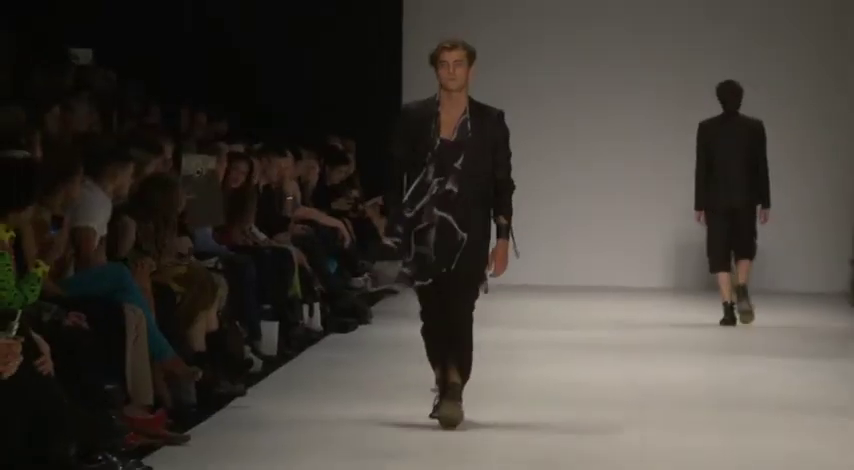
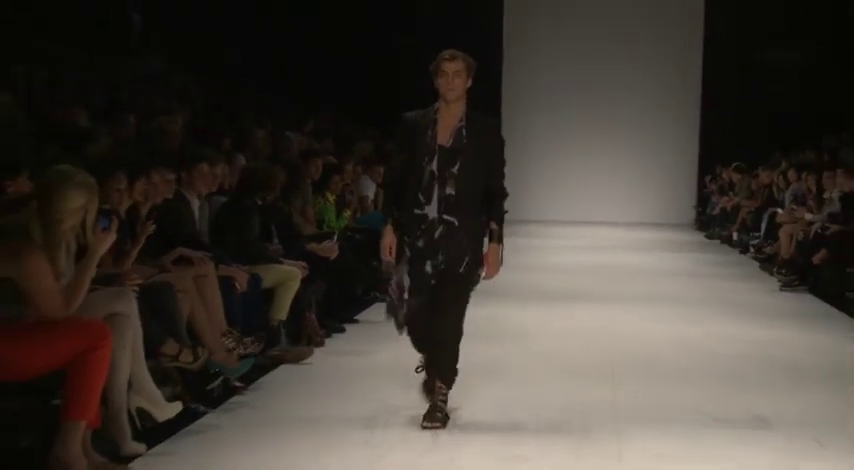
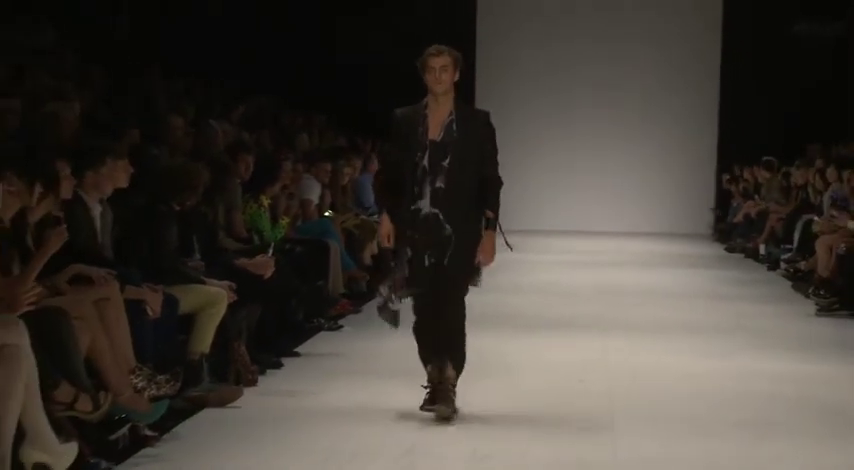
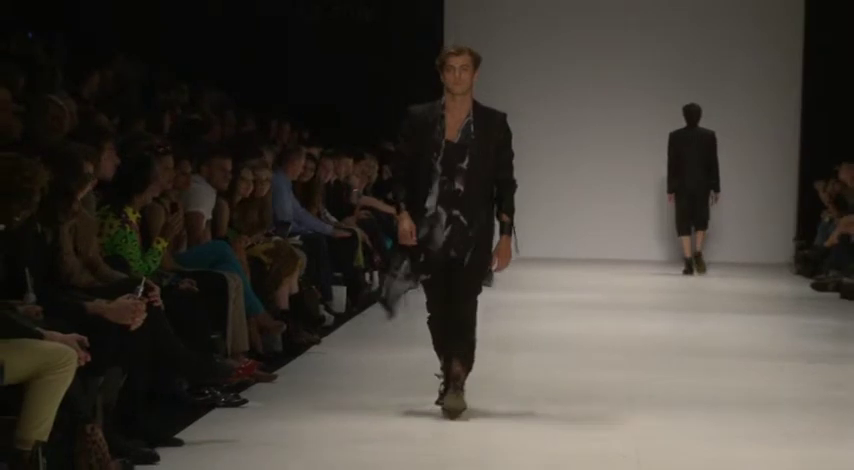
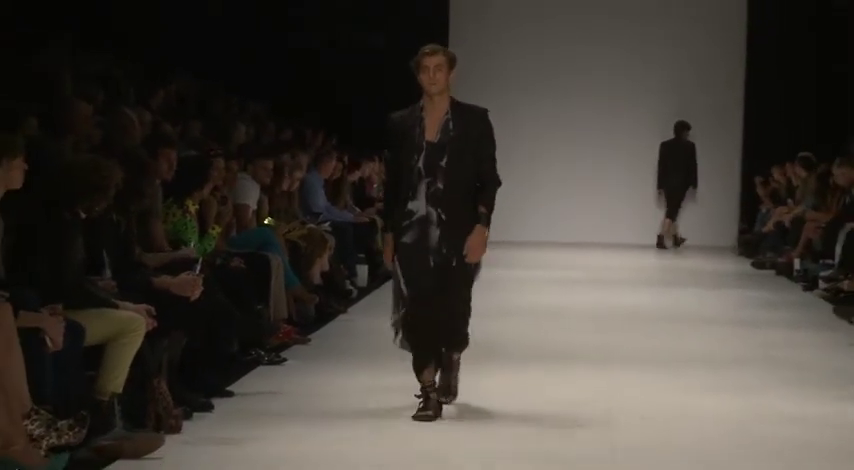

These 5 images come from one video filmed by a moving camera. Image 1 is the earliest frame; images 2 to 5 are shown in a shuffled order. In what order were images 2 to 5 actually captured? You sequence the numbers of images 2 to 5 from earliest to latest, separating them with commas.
4, 5, 3, 2
